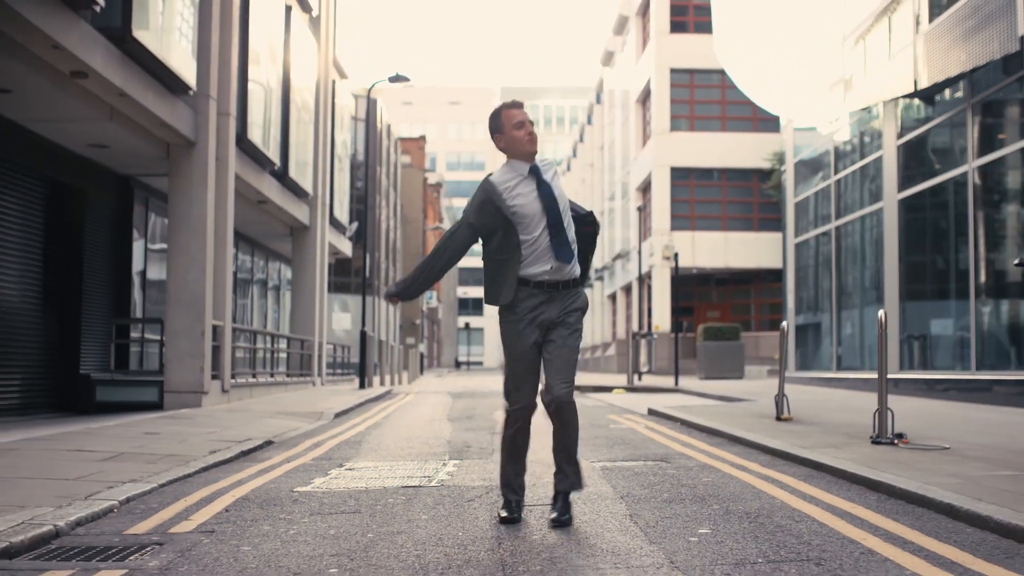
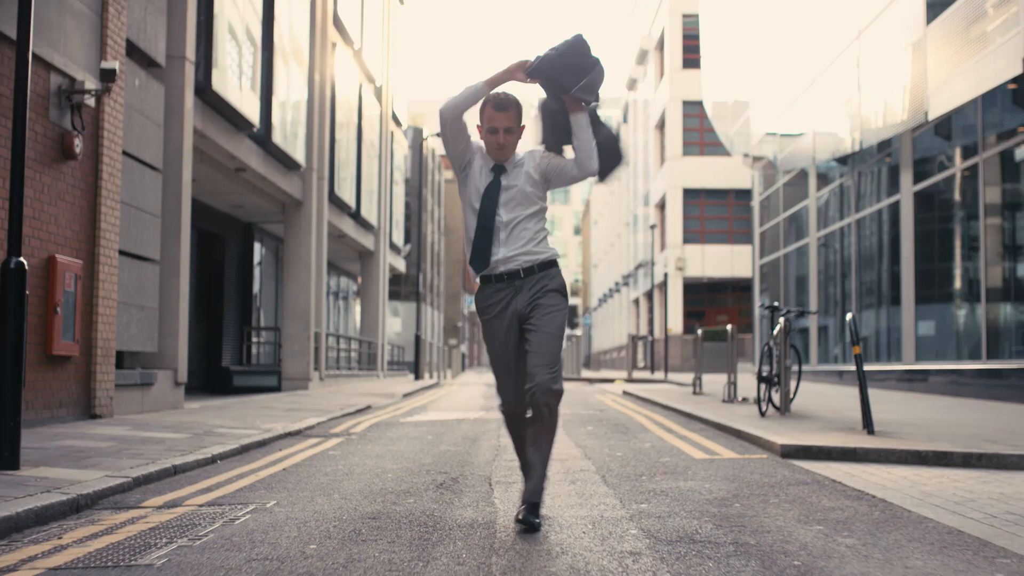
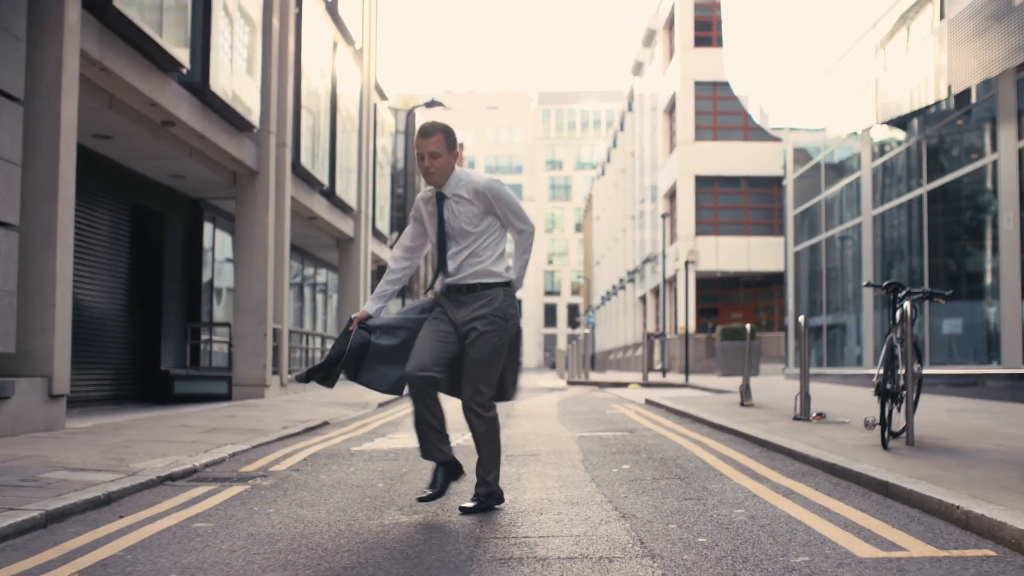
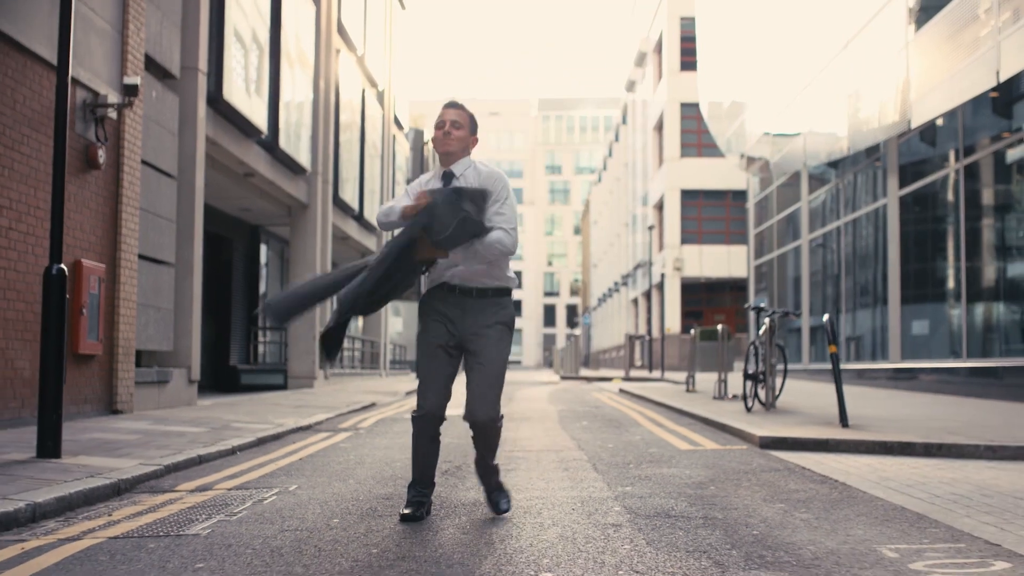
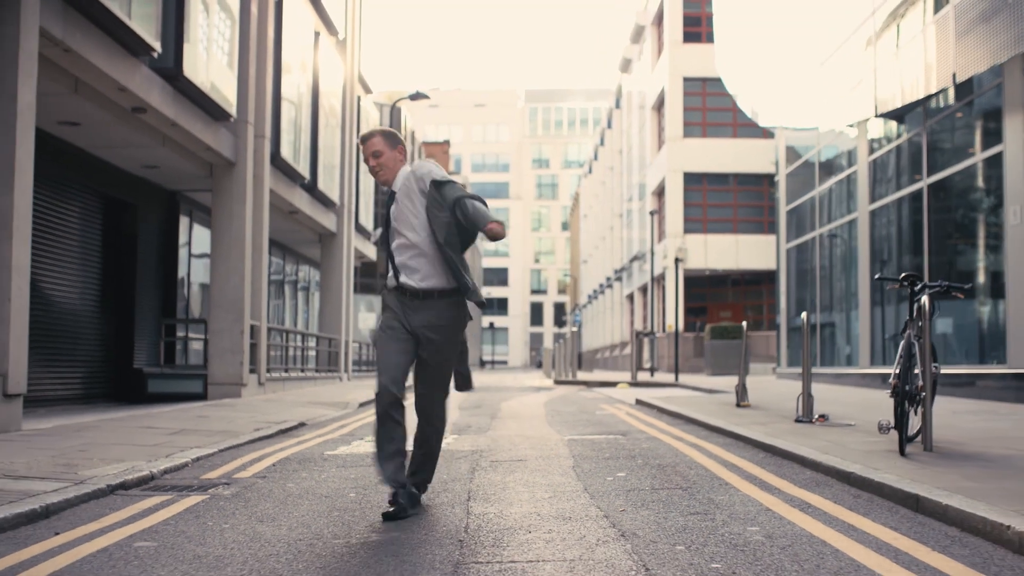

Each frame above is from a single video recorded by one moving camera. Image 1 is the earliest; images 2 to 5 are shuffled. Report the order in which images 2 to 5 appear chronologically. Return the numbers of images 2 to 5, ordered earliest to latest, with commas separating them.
5, 3, 2, 4
